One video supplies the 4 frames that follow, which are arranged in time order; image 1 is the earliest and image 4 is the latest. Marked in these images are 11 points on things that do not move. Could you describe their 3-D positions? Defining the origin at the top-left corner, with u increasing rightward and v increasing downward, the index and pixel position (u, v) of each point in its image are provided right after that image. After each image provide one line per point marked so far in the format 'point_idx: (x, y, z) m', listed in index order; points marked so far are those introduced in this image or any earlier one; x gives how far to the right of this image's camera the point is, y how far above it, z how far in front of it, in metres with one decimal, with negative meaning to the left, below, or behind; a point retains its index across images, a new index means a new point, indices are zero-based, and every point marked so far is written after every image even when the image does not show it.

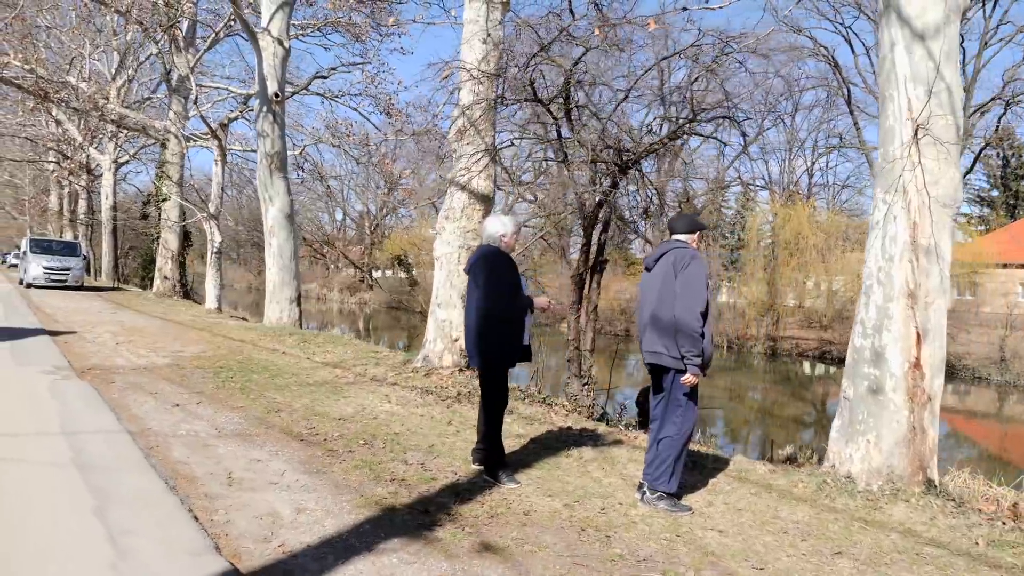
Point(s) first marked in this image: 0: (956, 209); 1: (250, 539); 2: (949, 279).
0: (+2.7, +0.5, +4.2) m
1: (-1.1, -1.0, +2.8) m
2: (+2.6, +0.1, +4.1) m
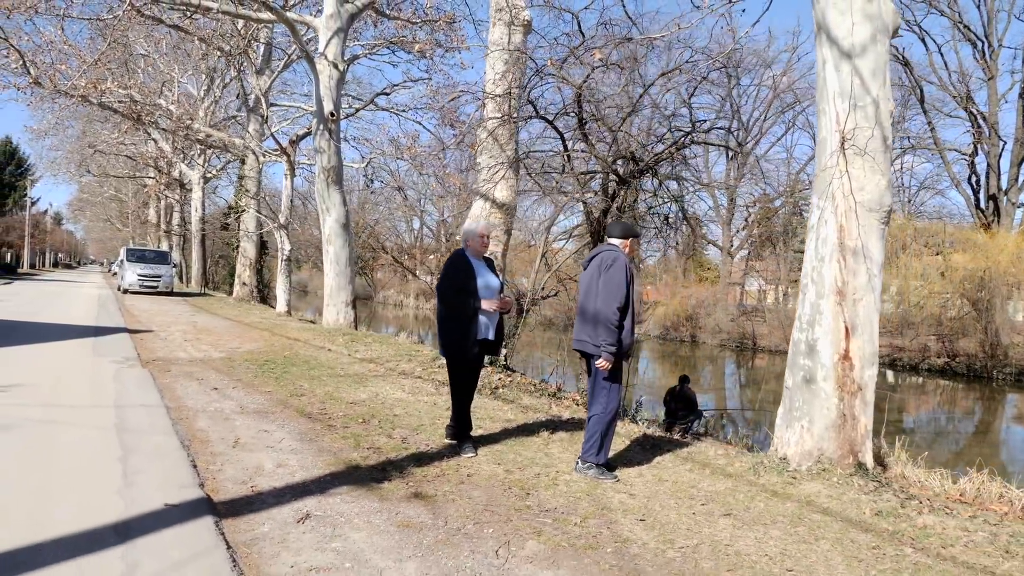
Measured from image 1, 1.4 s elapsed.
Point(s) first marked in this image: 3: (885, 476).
0: (+2.4, +0.5, +4.5) m
1: (-1.4, -1.0, +3.5) m
2: (+2.4, +0.1, +4.5) m
3: (+2.5, -1.2, +4.6) m
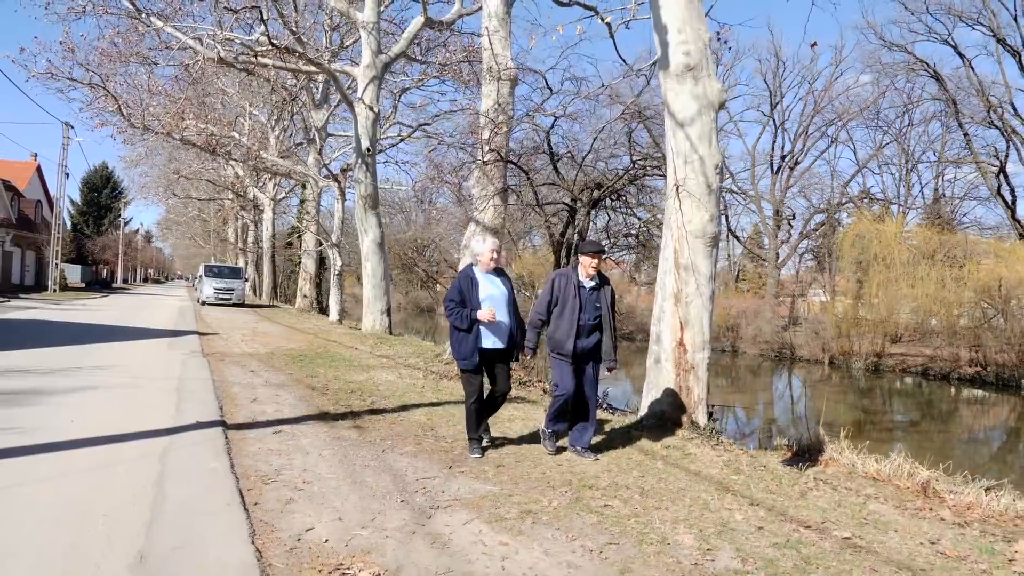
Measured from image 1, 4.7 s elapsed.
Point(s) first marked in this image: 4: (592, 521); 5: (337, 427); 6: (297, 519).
0: (+1.8, +0.4, +6.2) m
1: (-2.2, -1.0, +5.5) m
2: (+1.7, 0.0, +6.2) m
3: (+1.8, -1.3, +6.2) m
4: (+0.4, -1.1, +3.4) m
5: (-1.4, -1.1, +5.4) m
6: (-1.0, -1.1, +3.2) m
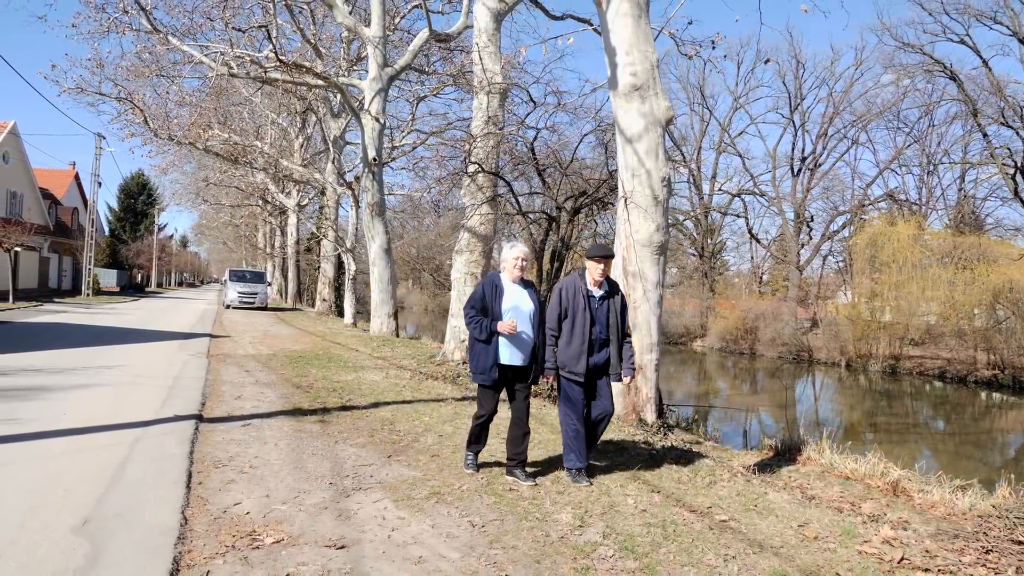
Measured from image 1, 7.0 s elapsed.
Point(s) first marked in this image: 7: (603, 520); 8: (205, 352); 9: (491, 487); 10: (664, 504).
0: (+1.4, +0.4, +6.6) m
1: (-2.6, -1.1, +6.1) m
2: (+1.3, 0.0, +6.6) m
3: (+1.4, -1.3, +6.6) m
4: (-0.1, -1.2, +3.8) m
5: (-1.8, -1.1, +5.9) m
6: (-1.5, -1.1, +3.7) m
7: (+0.5, -1.2, +3.6) m
8: (-4.8, -1.0, +10.9) m
9: (-0.1, -1.2, +4.2) m
10: (+0.9, -1.3, +4.1) m
